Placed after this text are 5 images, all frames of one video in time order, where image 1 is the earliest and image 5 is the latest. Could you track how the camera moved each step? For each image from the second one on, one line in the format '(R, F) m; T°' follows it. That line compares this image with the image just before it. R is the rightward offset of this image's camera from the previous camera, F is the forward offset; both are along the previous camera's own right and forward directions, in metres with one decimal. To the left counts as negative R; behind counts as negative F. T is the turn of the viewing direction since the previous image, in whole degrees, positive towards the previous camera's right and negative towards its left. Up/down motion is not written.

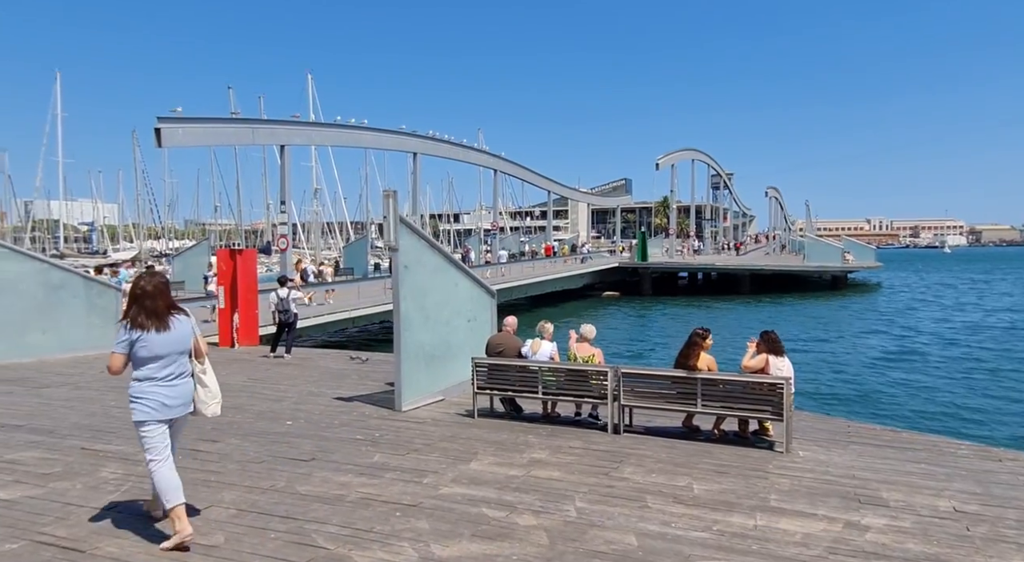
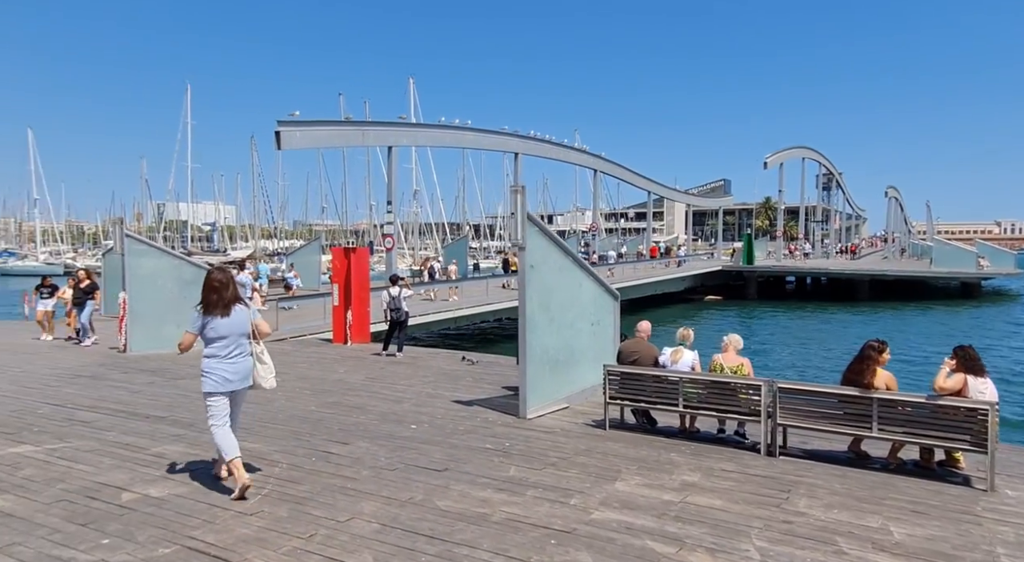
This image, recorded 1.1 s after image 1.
(-0.4, +0.4) m; -7°
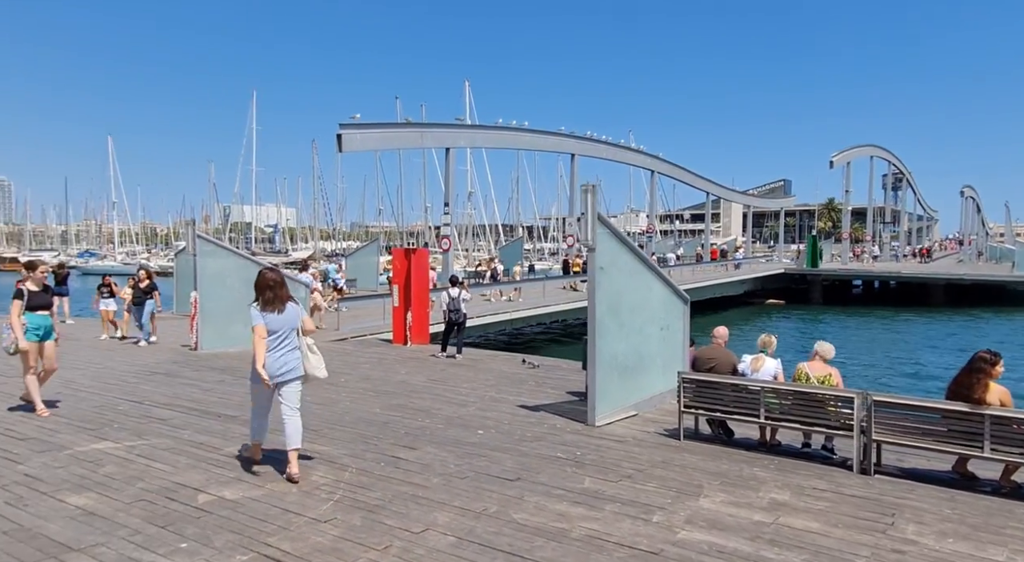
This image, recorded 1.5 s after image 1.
(-0.2, +0.2) m; -4°
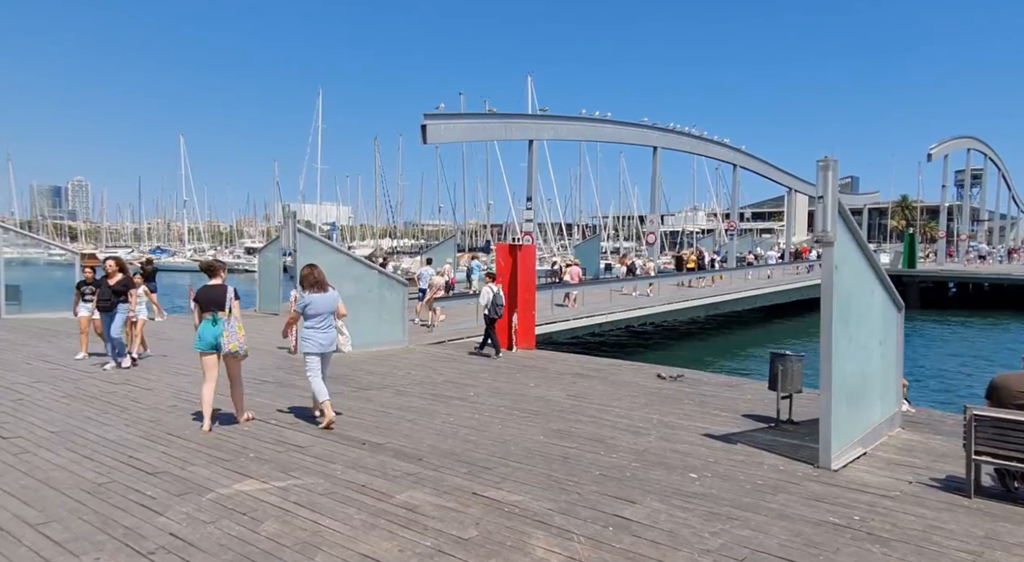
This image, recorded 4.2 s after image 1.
(-1.3, +1.4) m; -4°
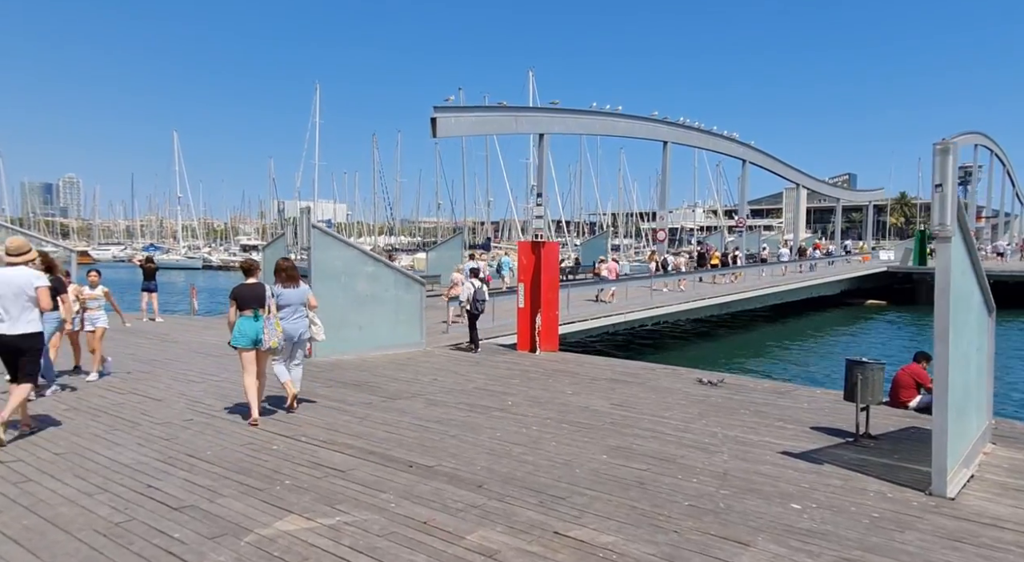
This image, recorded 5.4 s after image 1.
(-0.5, +0.7) m; 0°
